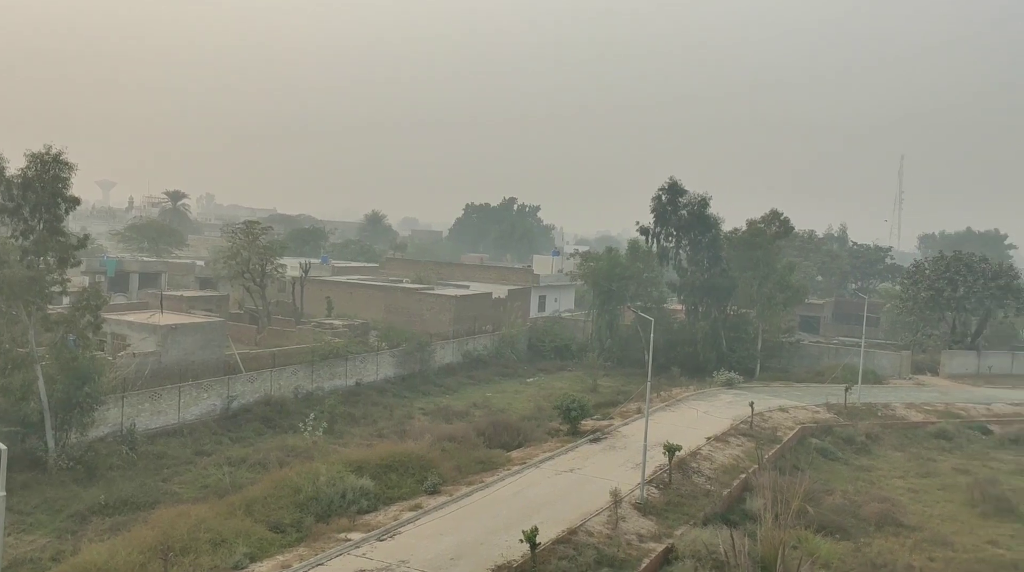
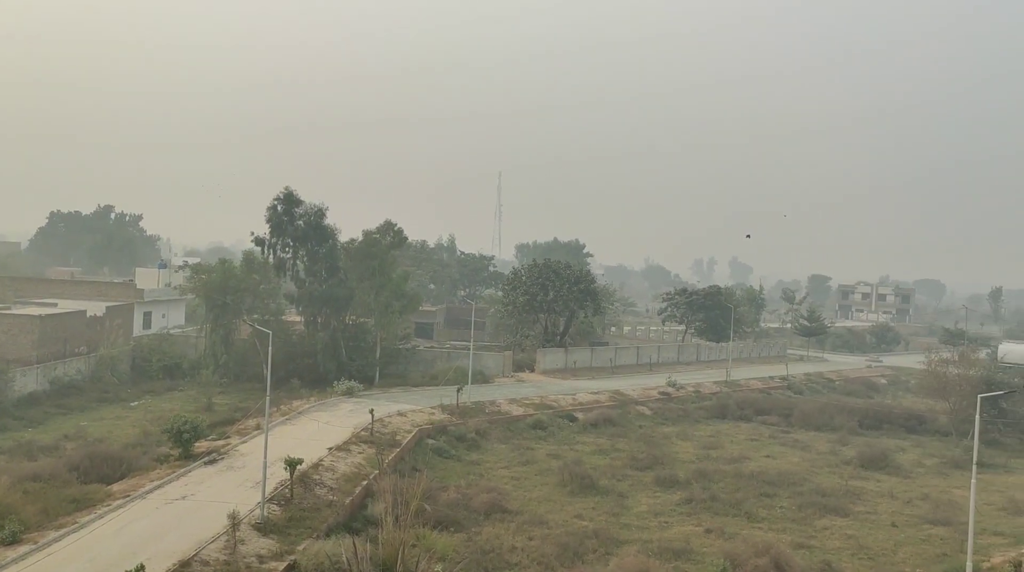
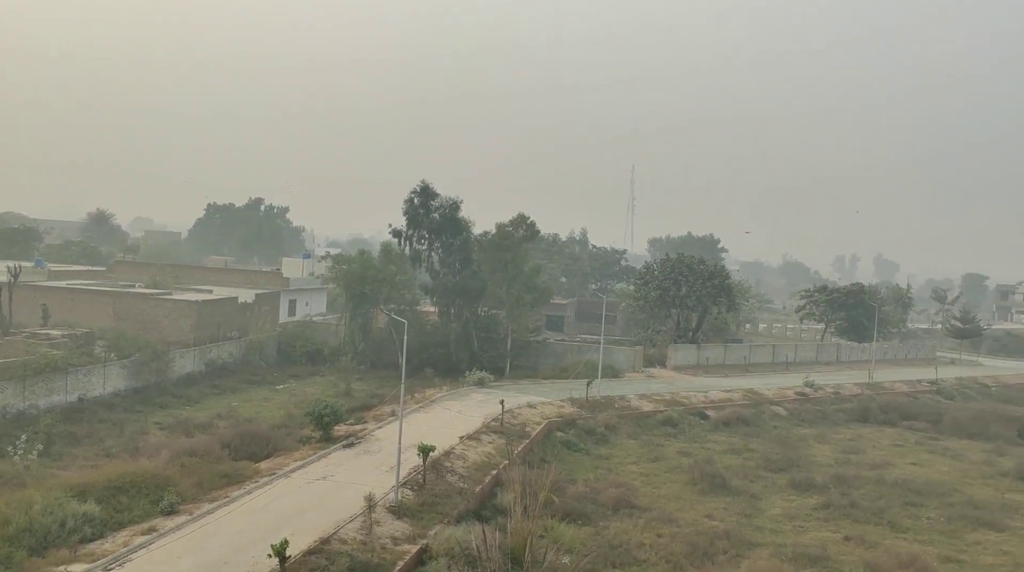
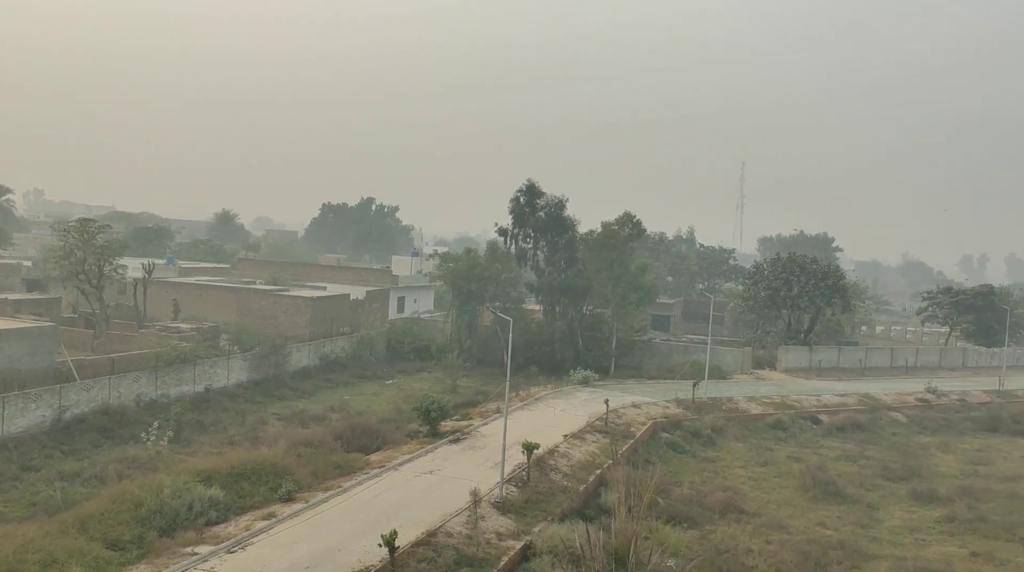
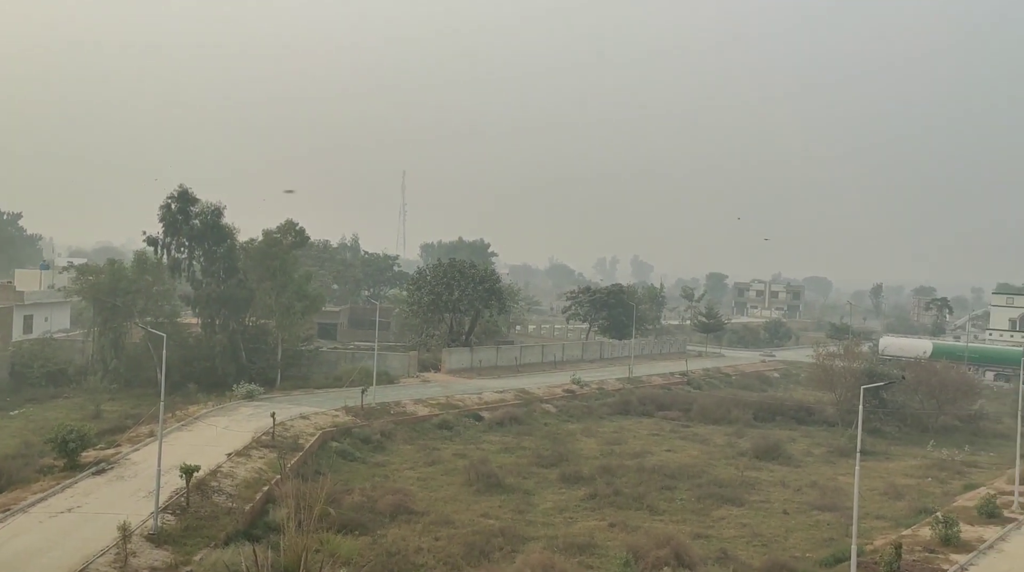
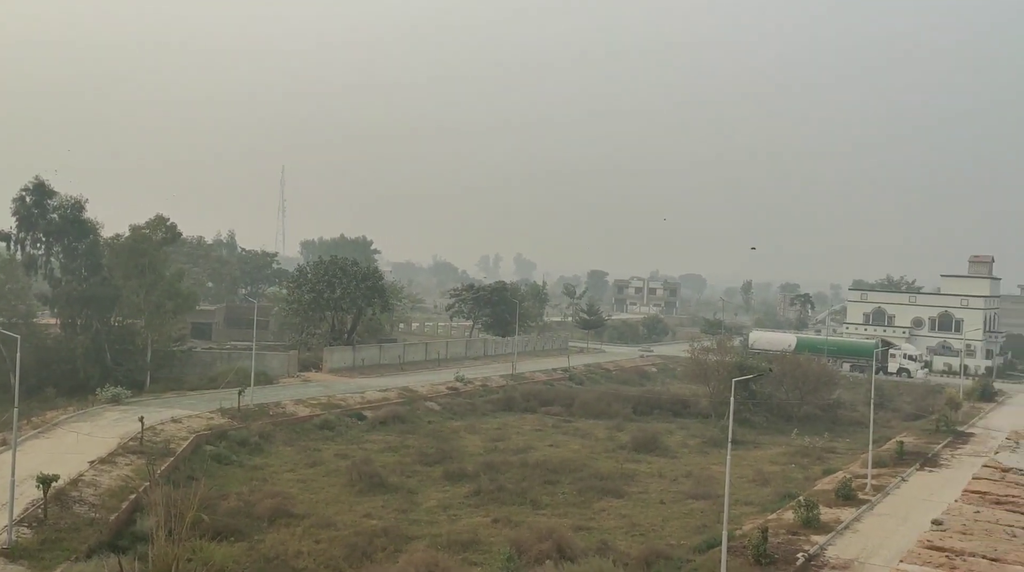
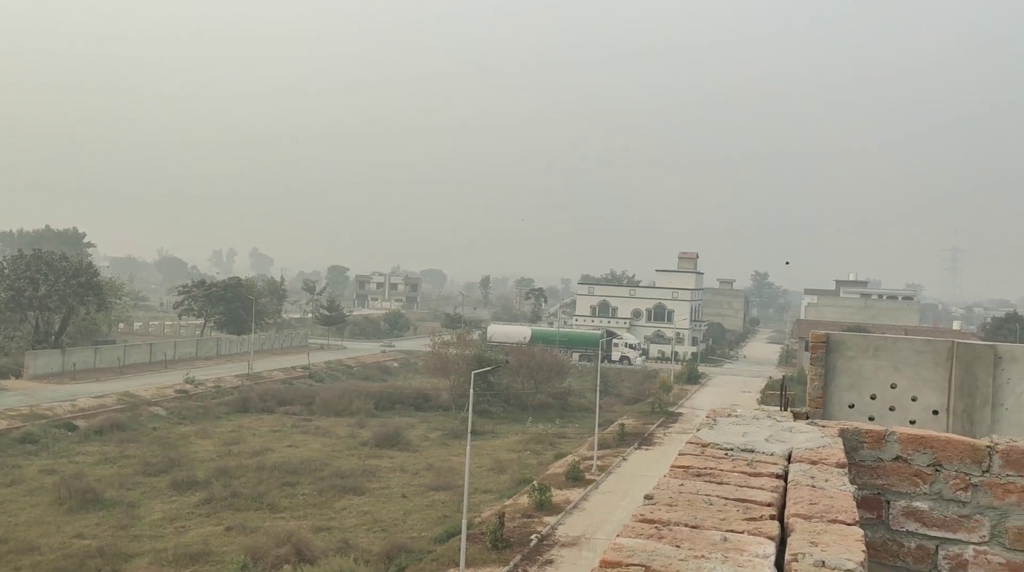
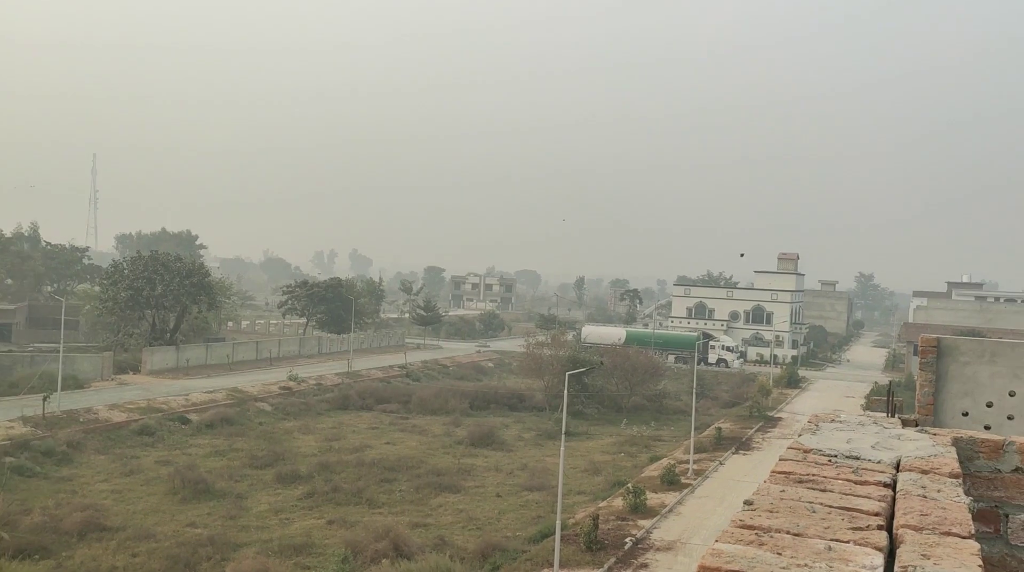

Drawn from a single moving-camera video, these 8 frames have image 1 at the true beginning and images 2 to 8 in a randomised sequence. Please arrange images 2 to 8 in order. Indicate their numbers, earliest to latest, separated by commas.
4, 3, 2, 5, 6, 8, 7
